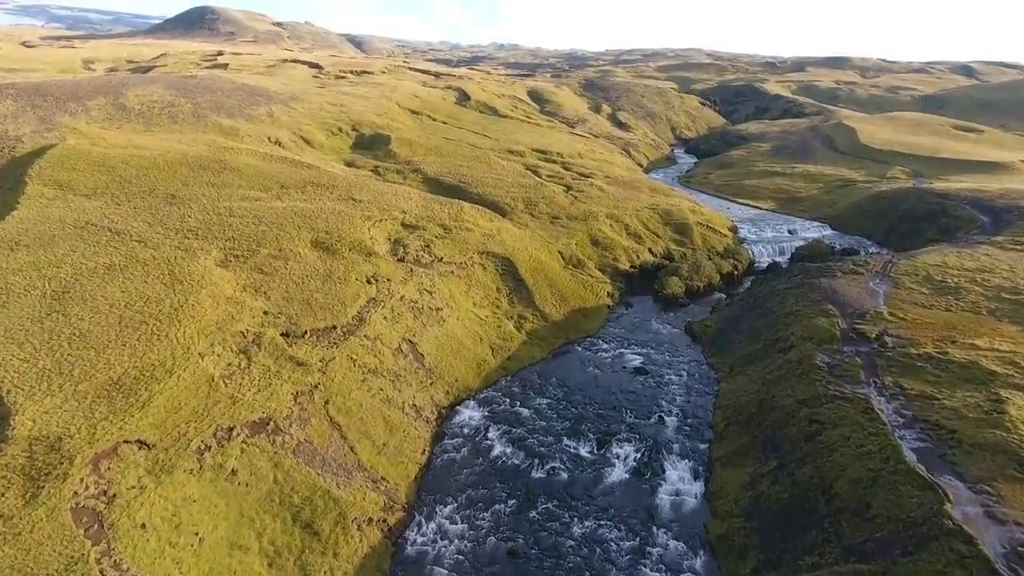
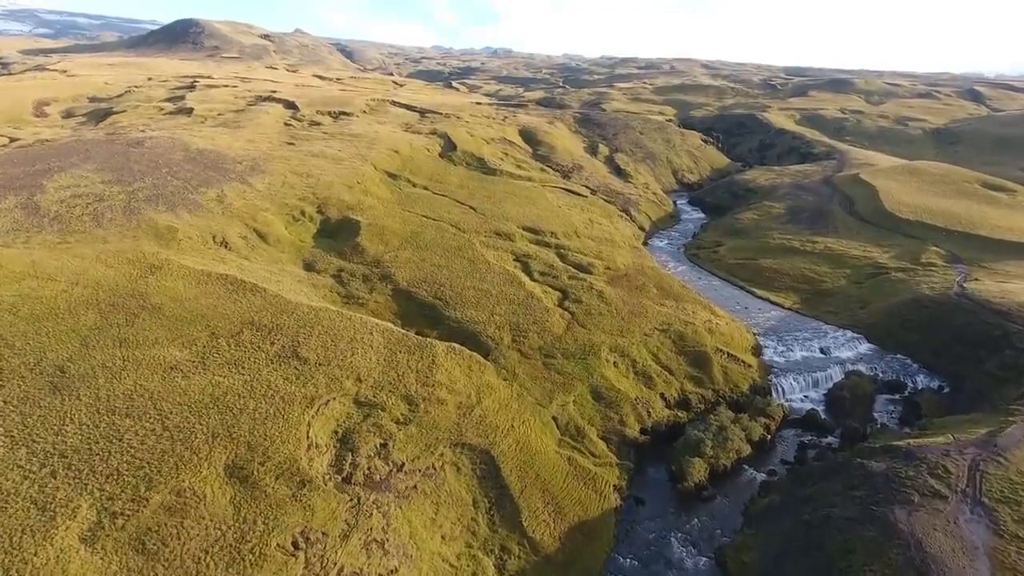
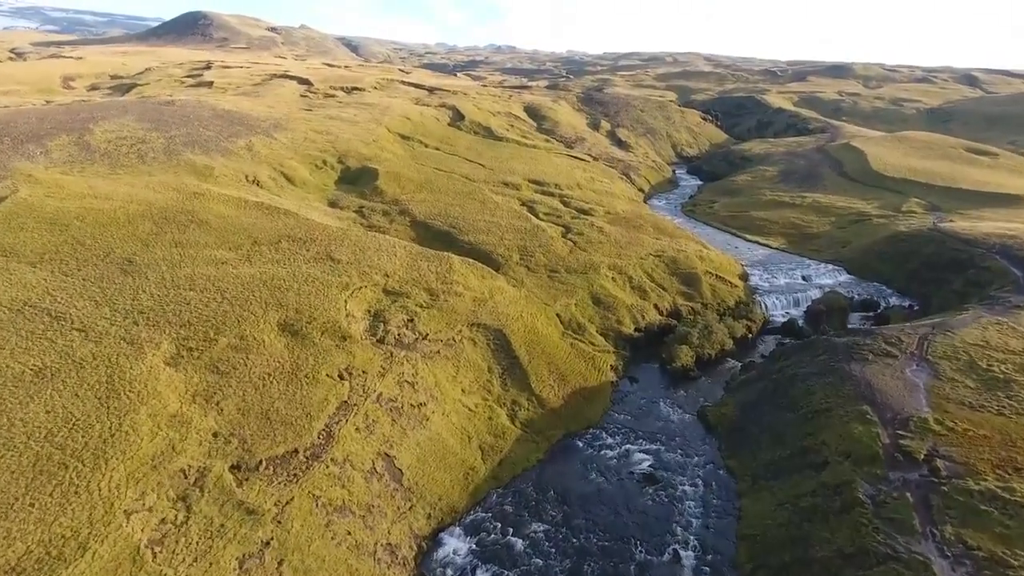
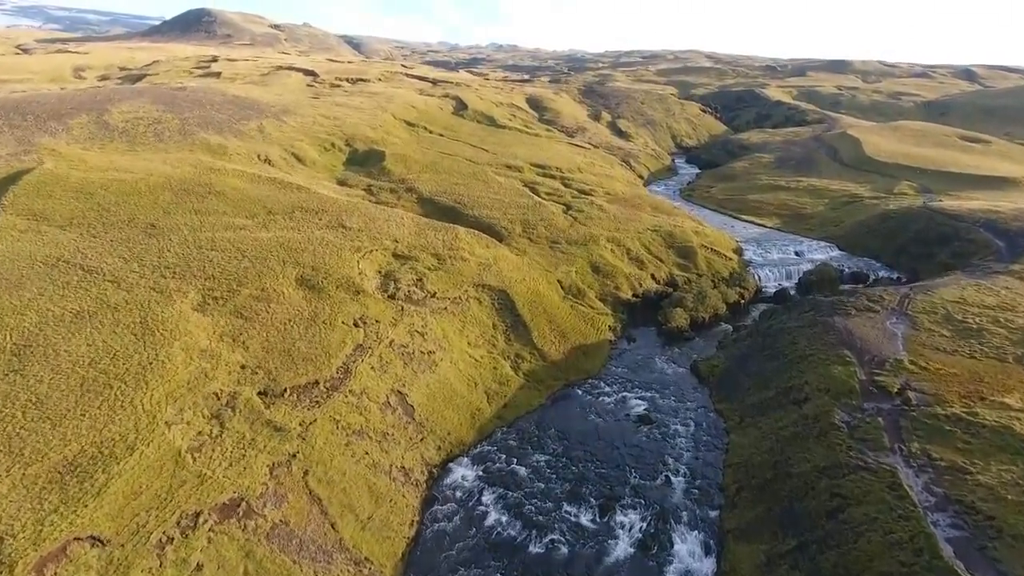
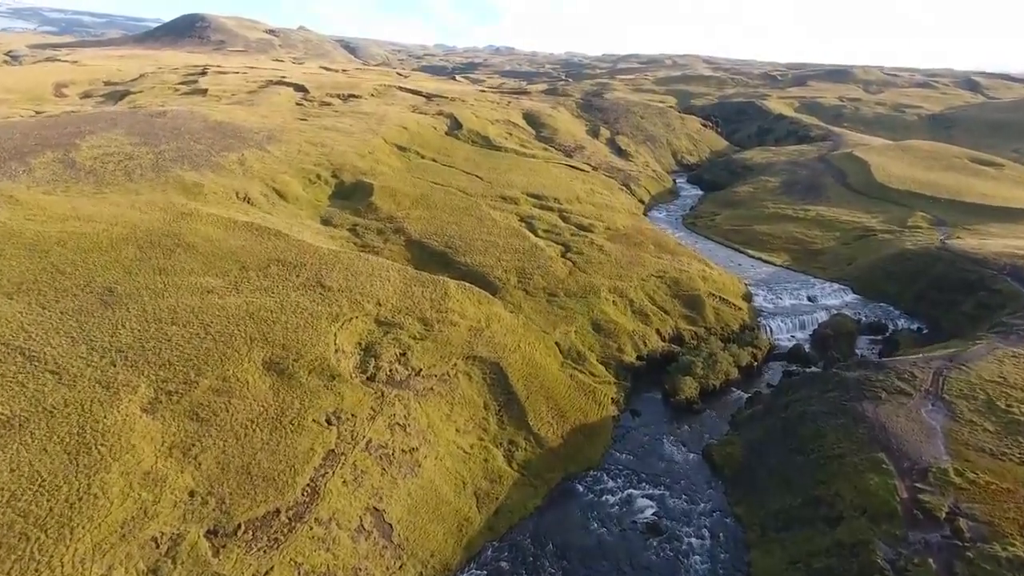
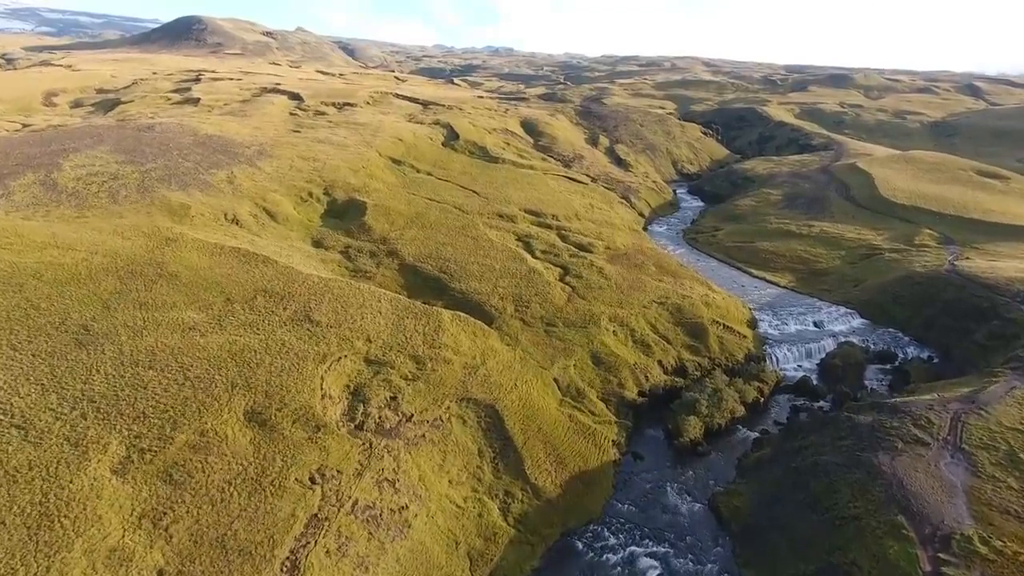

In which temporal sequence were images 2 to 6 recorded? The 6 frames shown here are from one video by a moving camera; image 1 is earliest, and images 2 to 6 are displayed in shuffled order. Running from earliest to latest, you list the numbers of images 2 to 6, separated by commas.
4, 3, 5, 6, 2
